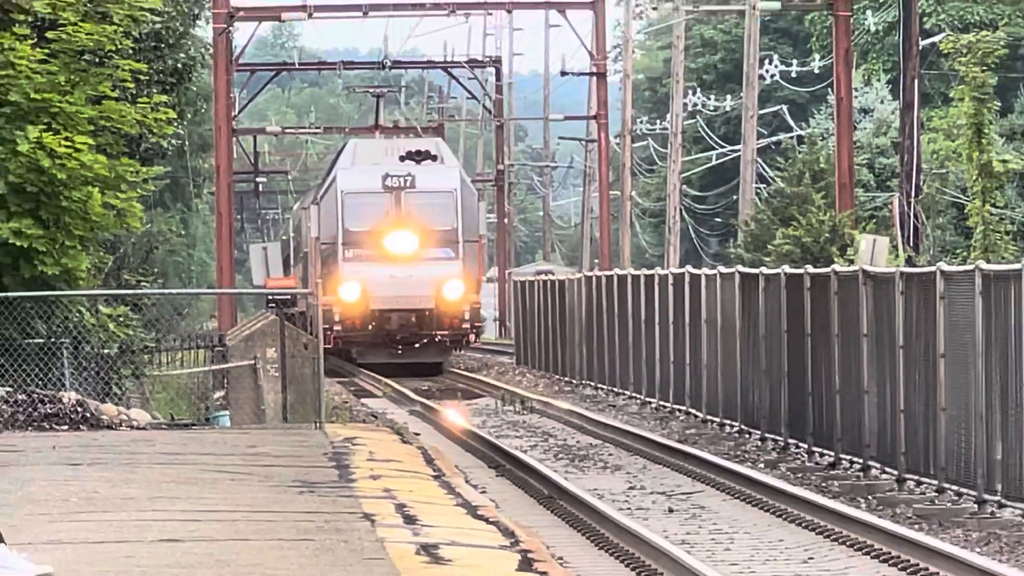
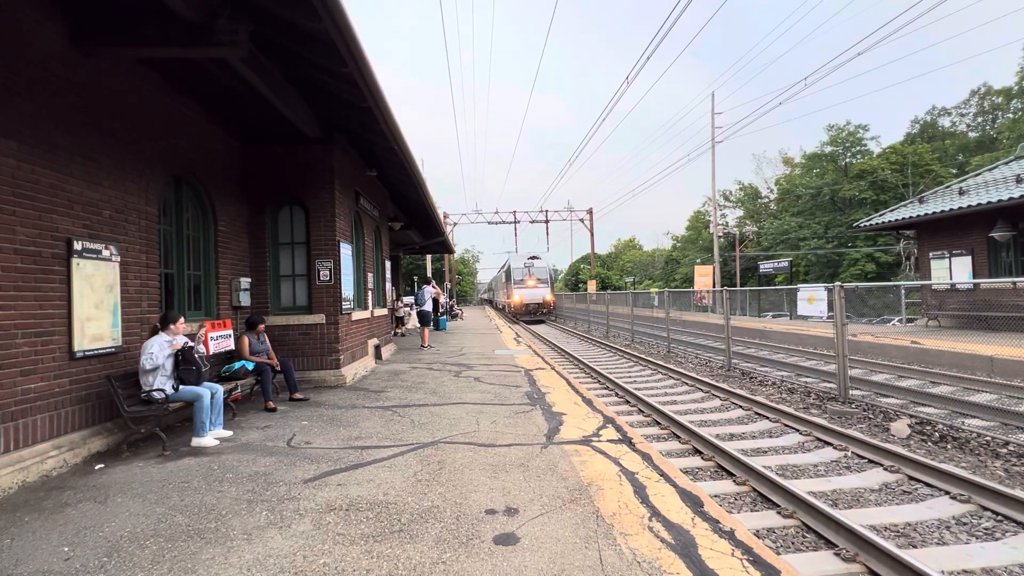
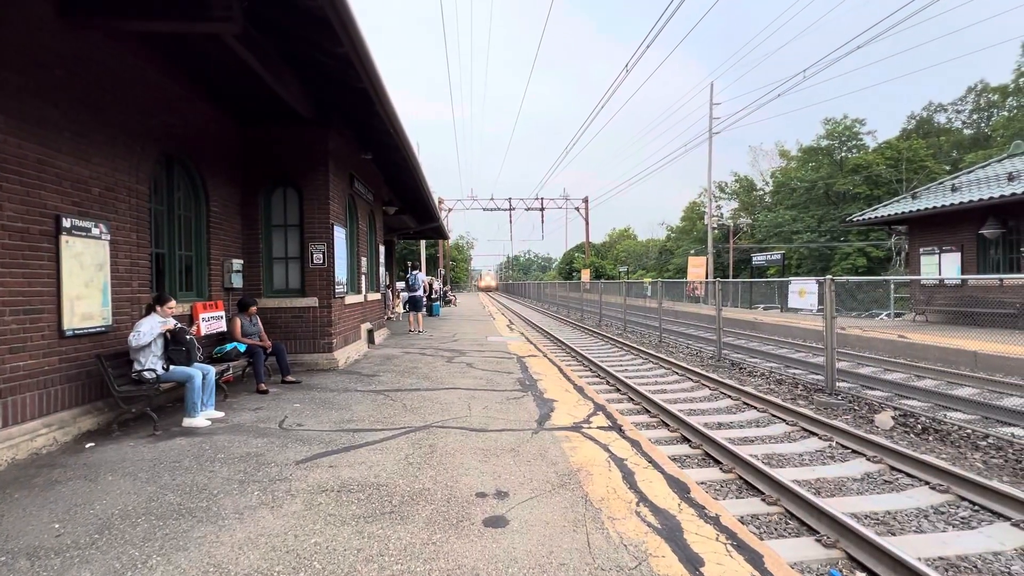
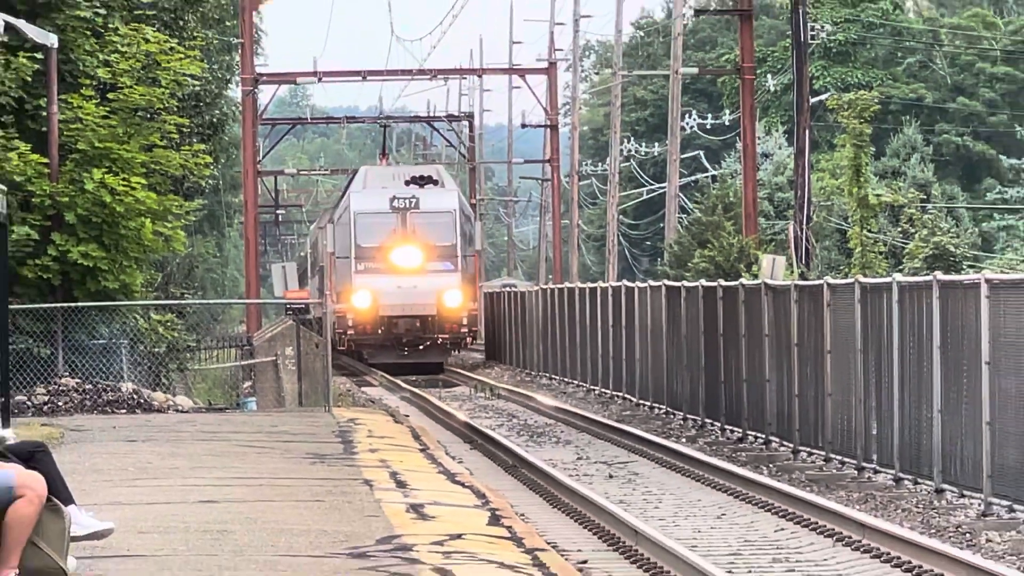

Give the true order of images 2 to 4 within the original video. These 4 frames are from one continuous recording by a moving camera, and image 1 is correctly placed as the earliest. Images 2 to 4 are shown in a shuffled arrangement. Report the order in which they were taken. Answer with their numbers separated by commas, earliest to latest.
4, 3, 2
